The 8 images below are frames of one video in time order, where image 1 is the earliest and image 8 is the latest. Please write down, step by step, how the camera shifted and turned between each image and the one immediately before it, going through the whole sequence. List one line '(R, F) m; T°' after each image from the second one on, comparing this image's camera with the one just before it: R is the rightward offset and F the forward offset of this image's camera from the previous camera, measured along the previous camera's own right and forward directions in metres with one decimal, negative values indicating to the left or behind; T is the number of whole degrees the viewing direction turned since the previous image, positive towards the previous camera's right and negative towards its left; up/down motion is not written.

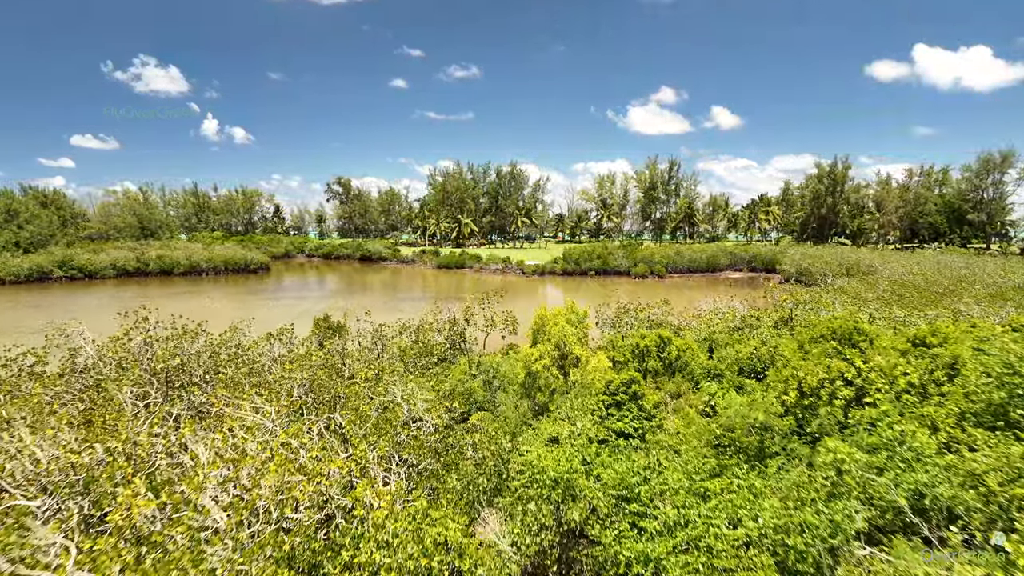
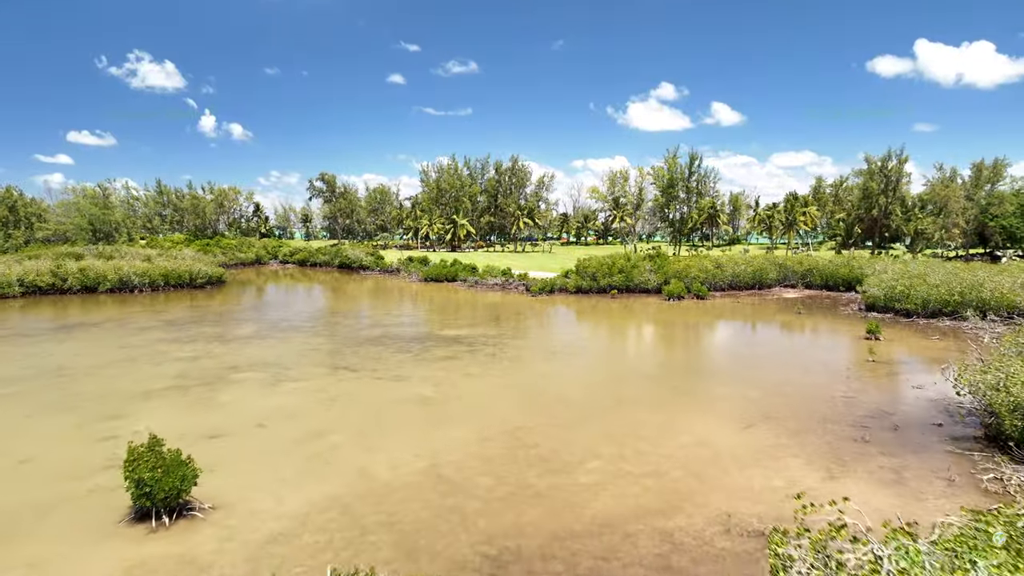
(-0.1, +8.4) m; 0°
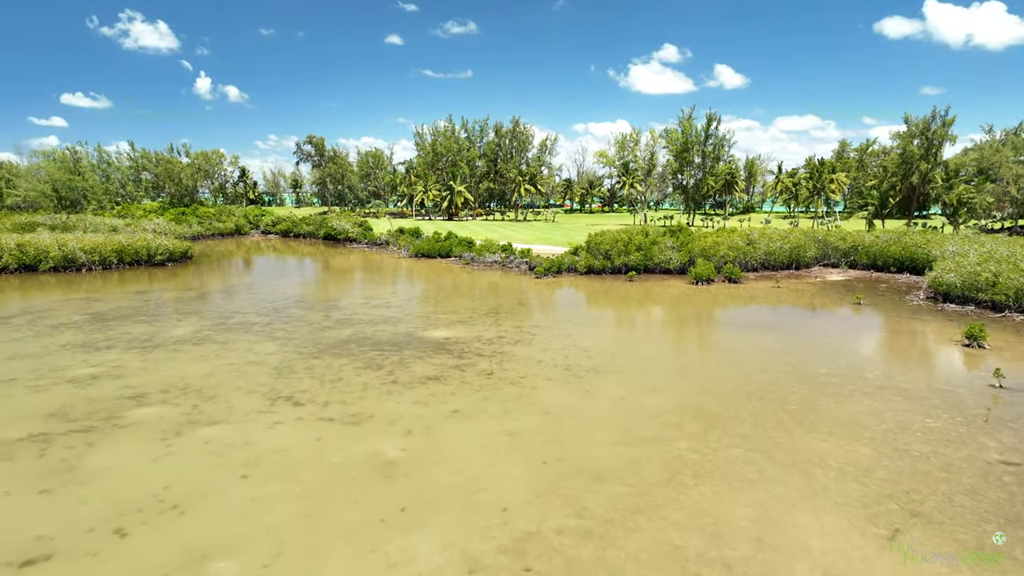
(-0.1, +4.7) m; 0°
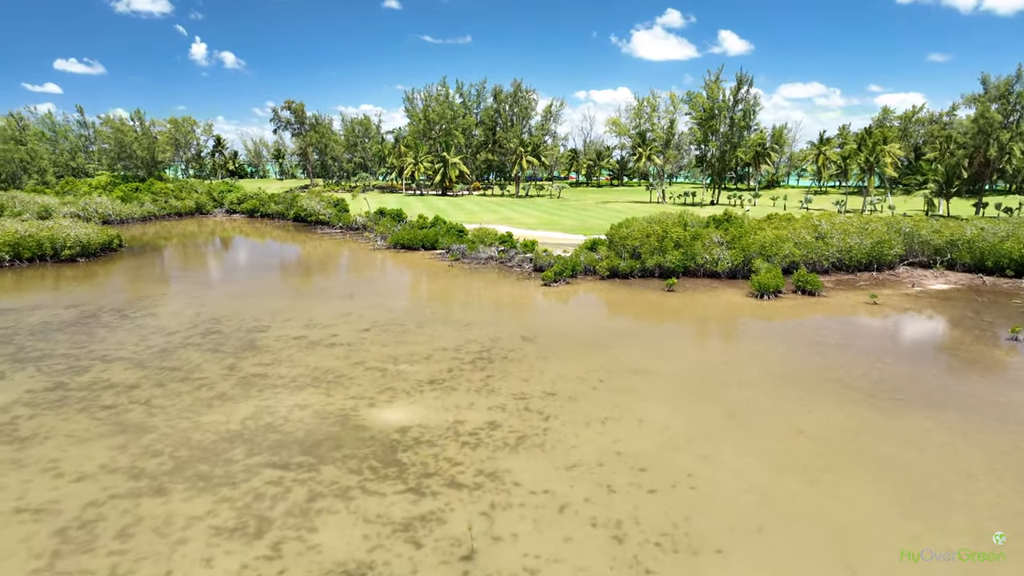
(0.0, +7.3) m; 0°
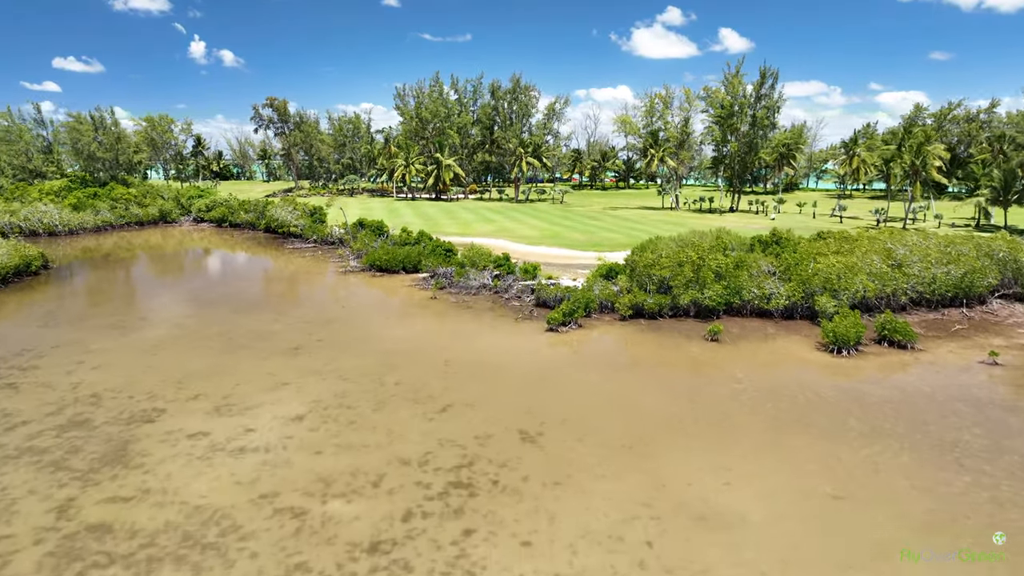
(+0.1, +5.2) m; 0°
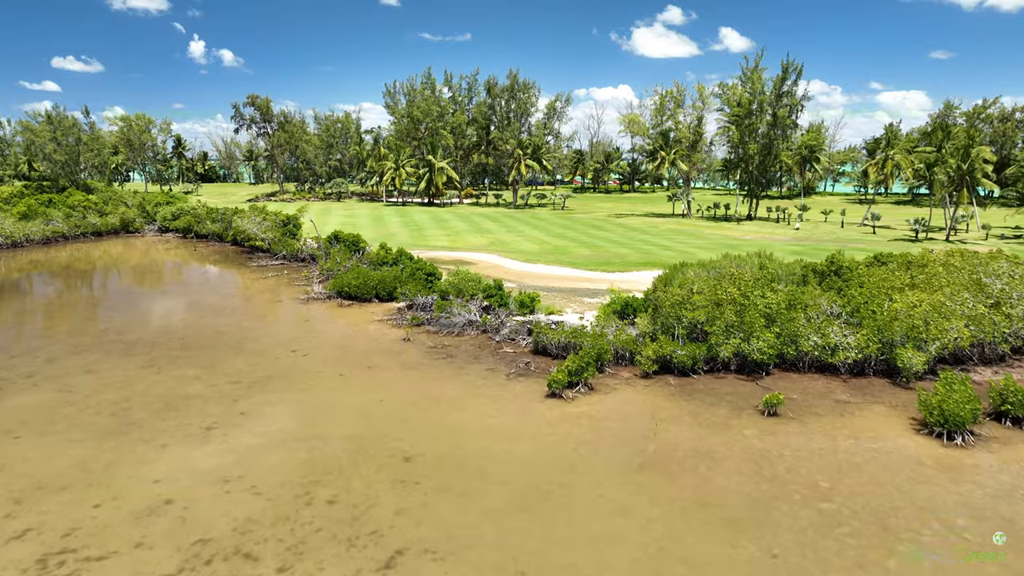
(+0.2, +4.4) m; 0°
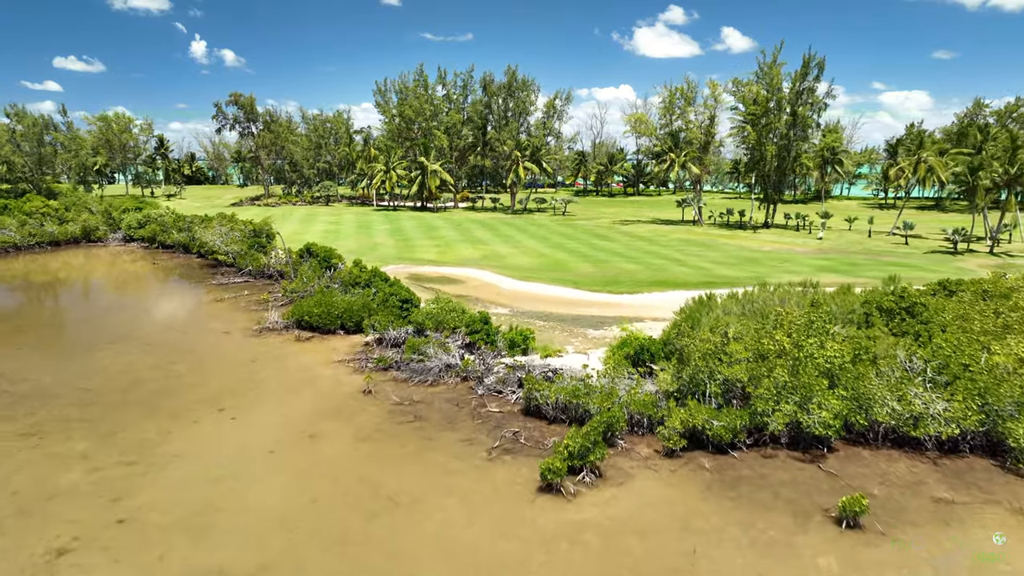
(+0.3, +3.6) m; 0°
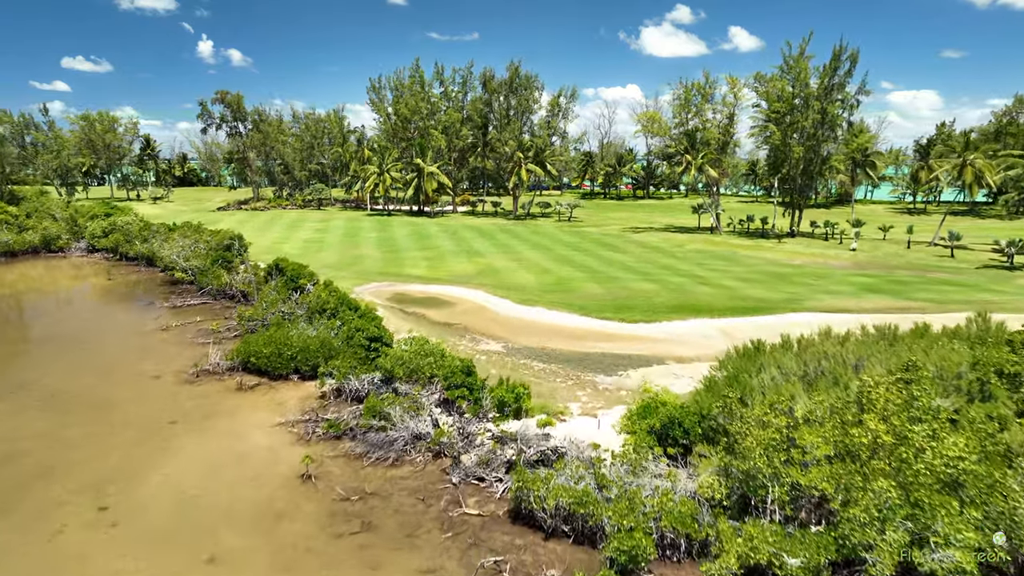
(+0.3, +3.7) m; 0°
